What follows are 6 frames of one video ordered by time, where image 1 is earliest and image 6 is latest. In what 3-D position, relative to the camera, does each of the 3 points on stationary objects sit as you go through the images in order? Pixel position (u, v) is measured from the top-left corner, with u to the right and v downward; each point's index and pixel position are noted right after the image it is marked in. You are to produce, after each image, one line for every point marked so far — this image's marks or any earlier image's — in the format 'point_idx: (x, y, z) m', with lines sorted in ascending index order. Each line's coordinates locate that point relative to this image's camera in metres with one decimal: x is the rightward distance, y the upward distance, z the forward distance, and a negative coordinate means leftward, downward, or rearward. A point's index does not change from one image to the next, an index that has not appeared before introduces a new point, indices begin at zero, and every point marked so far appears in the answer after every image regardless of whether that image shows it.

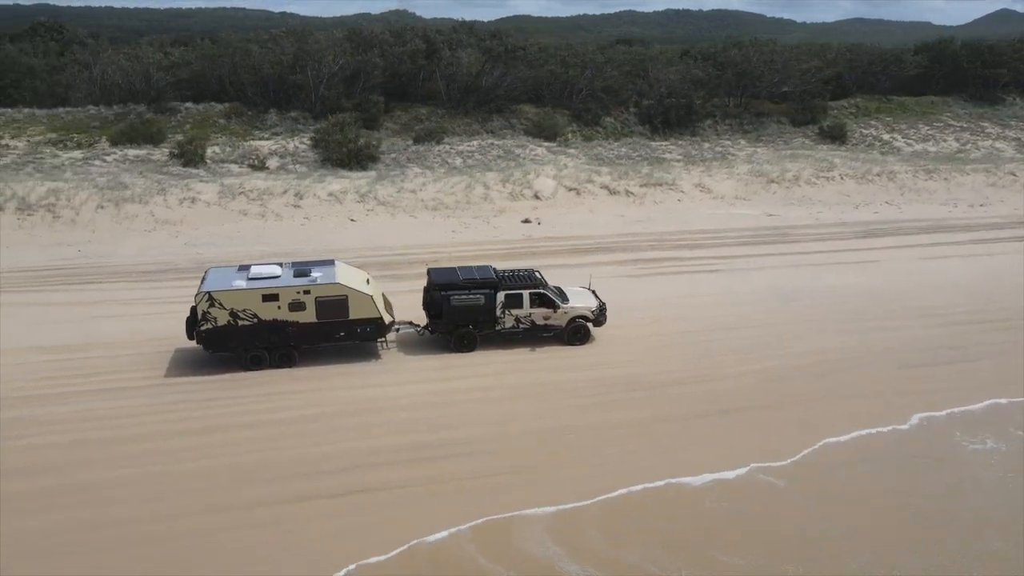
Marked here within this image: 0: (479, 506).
0: (-0.5, -3.5, +11.5) m
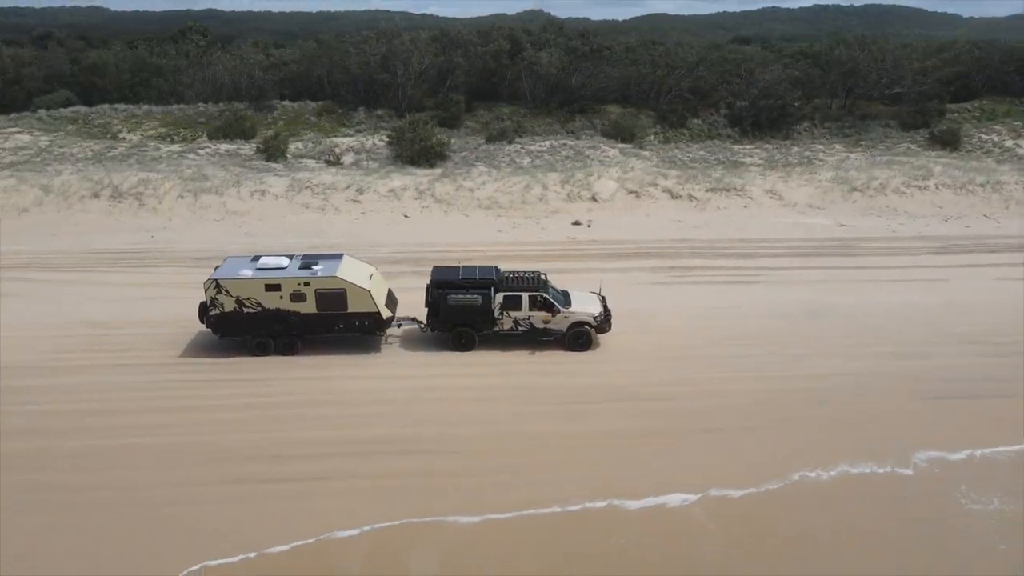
0: (-1.3, -3.5, +11.6) m
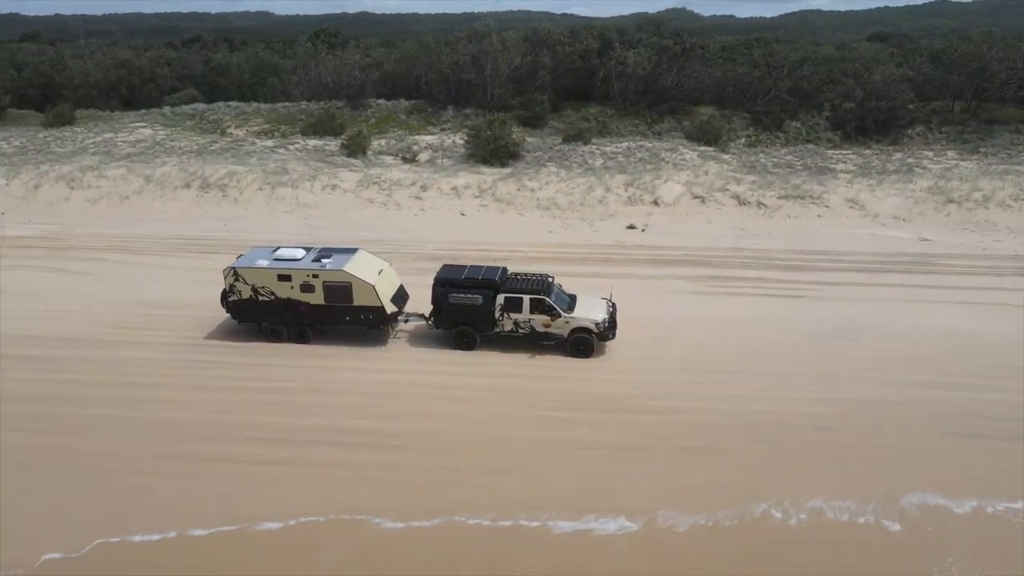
0: (-2.0, -3.4, +11.7) m
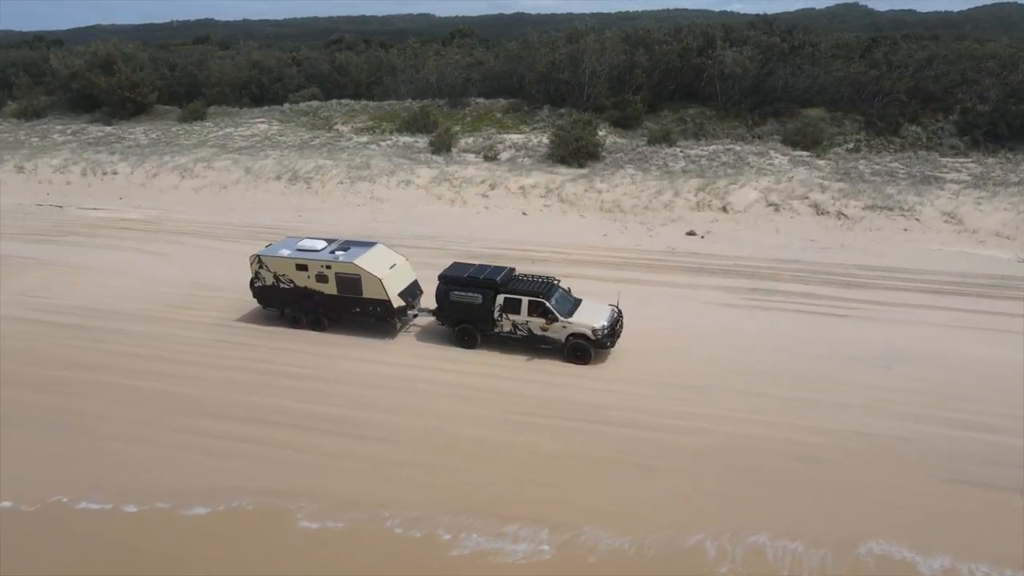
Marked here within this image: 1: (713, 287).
0: (-2.7, -3.3, +12.0) m
1: (+5.2, 0.0, +18.4) m
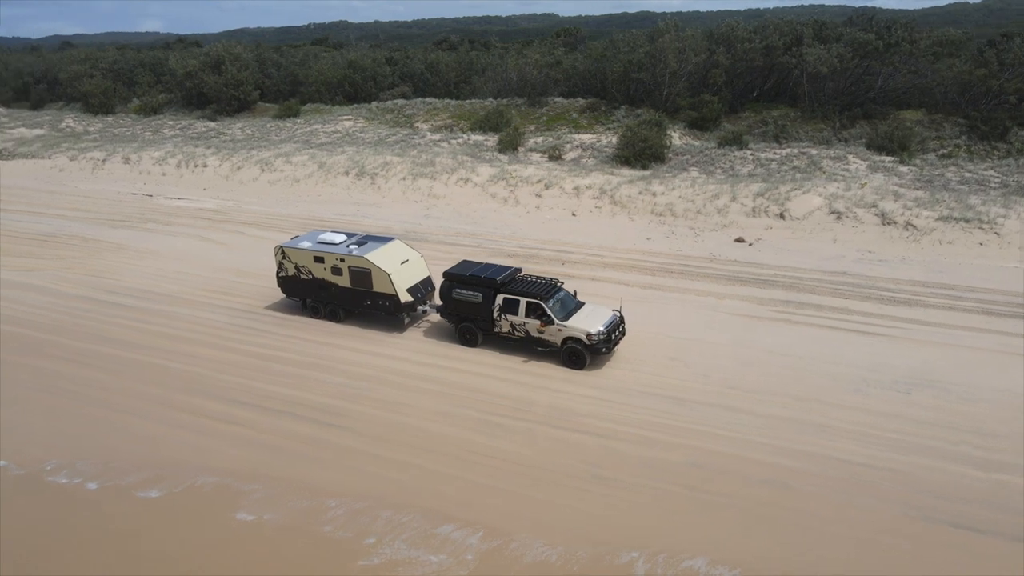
0: (-3.2, -3.2, +12.3) m
1: (+5.7, -0.2, +17.5) m
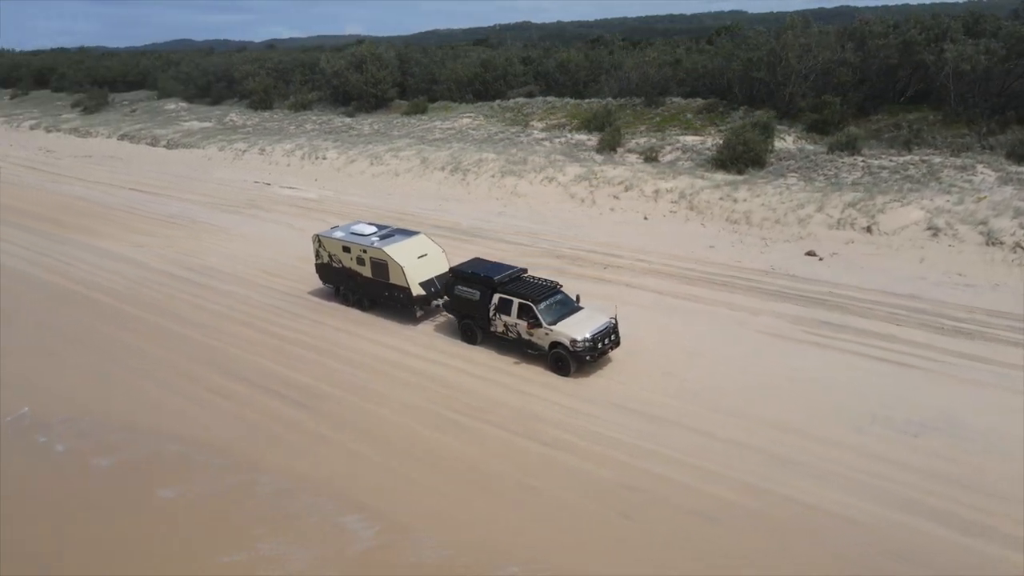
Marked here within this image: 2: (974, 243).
0: (-3.9, -2.9, +12.9) m
1: (+6.1, -0.6, +16.1) m
2: (+12.7, +1.2, +19.7) m
